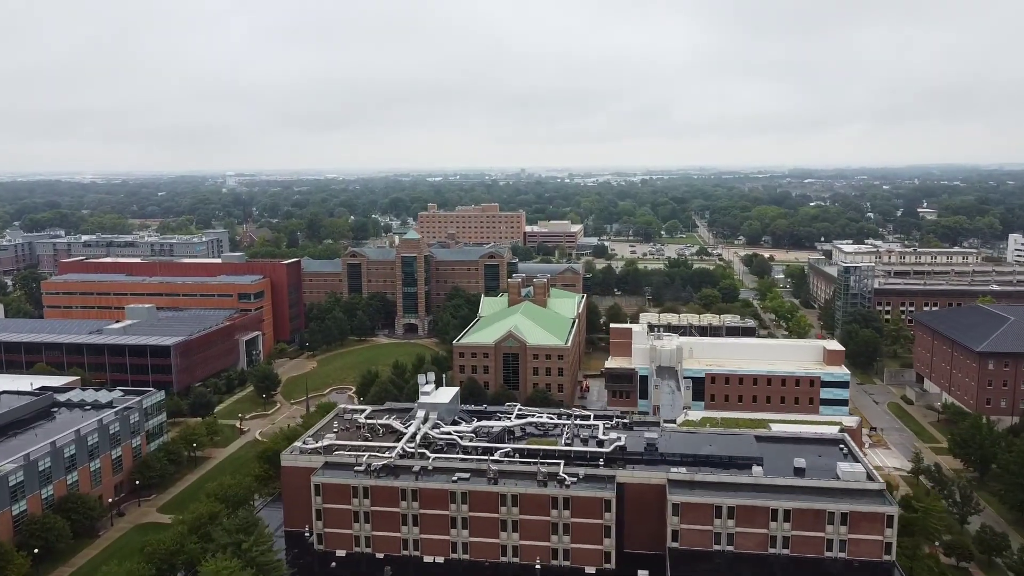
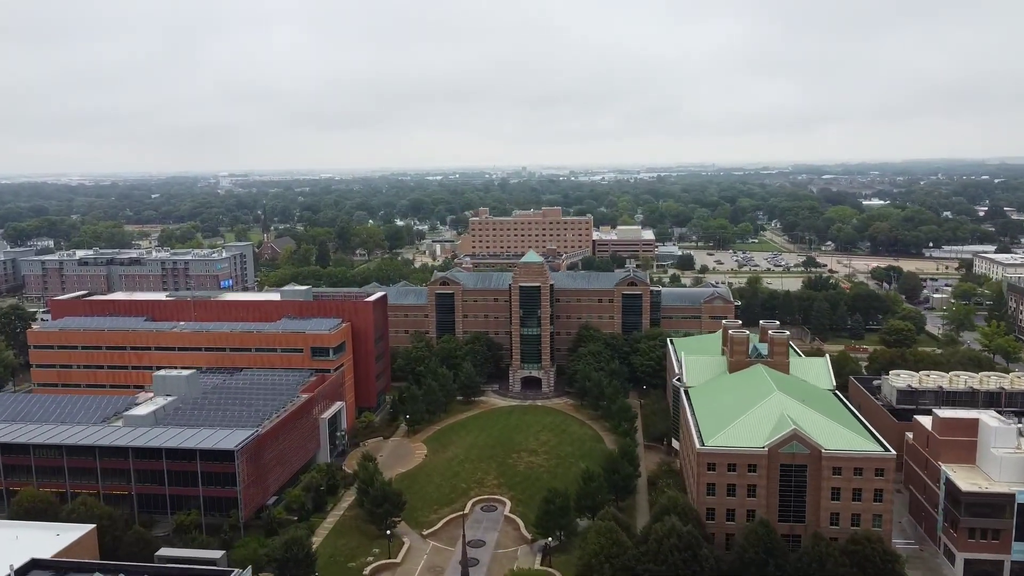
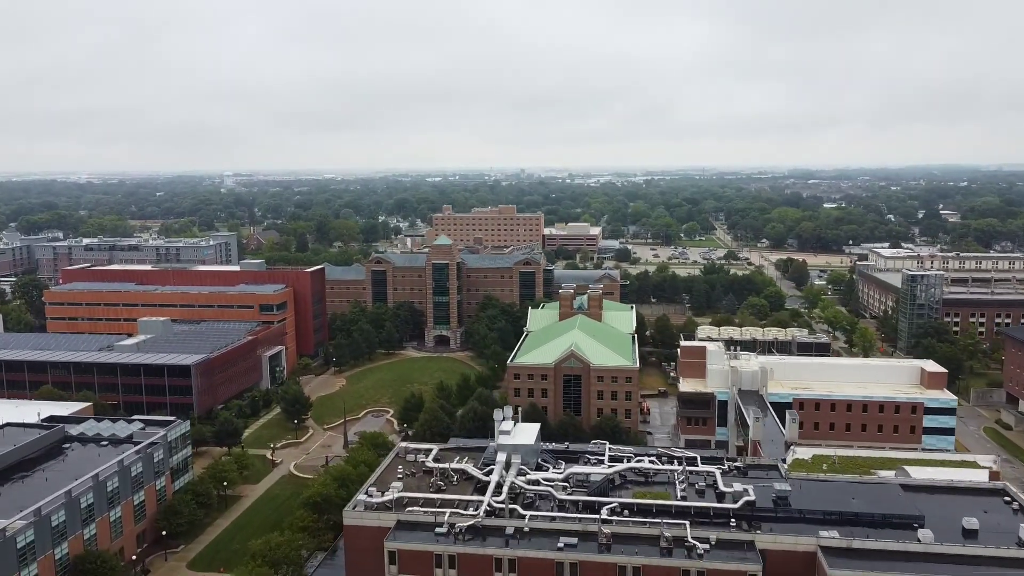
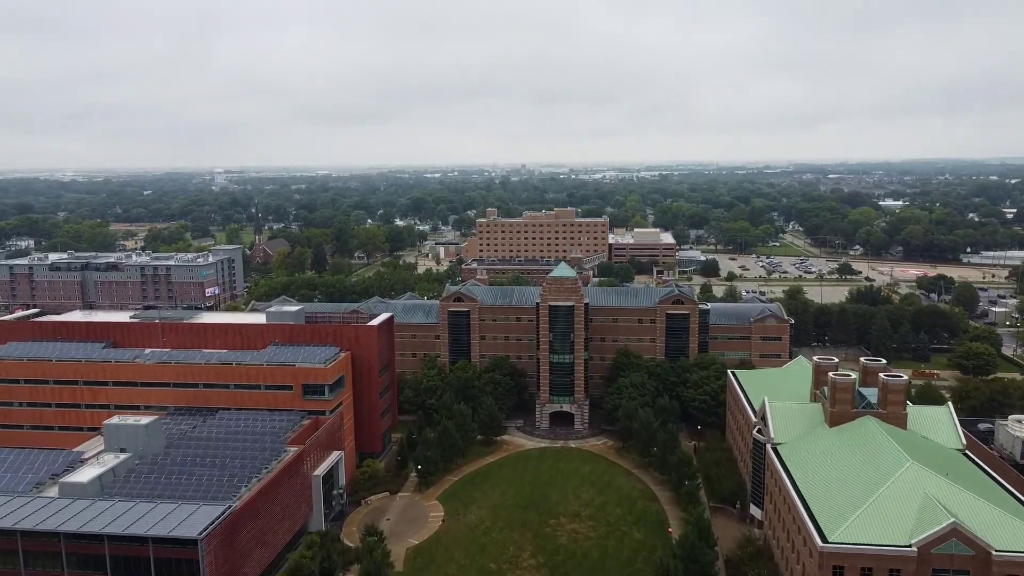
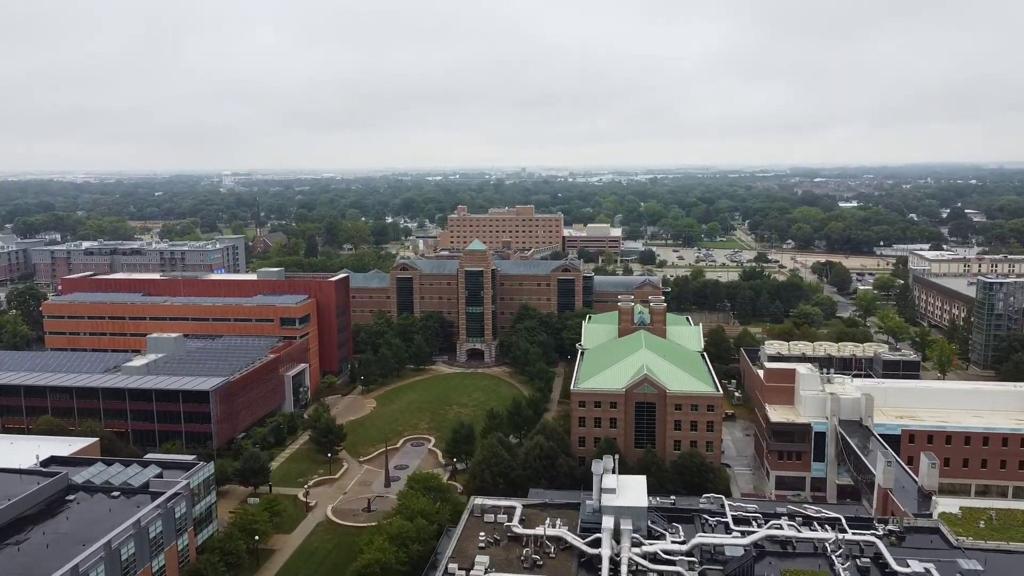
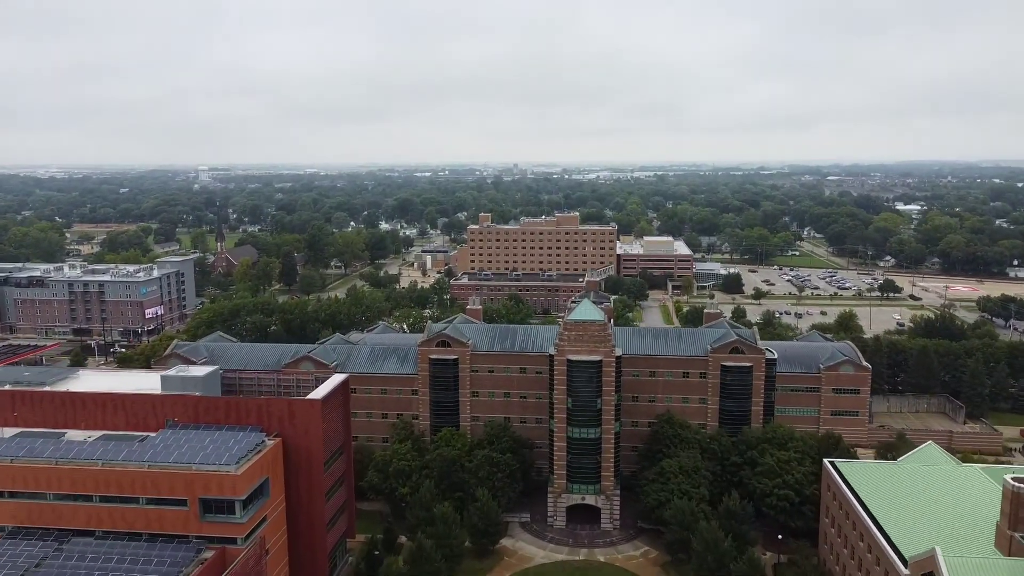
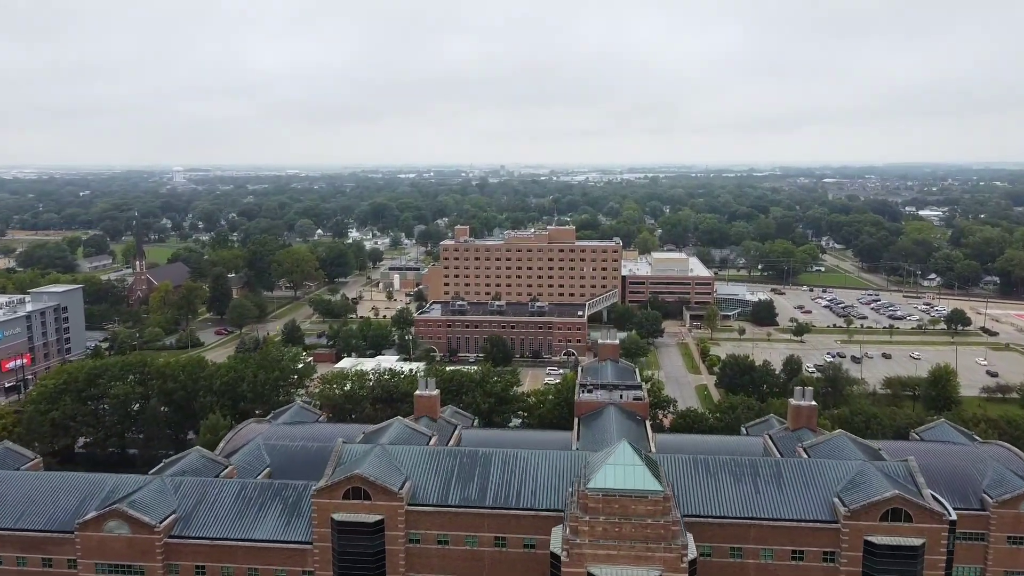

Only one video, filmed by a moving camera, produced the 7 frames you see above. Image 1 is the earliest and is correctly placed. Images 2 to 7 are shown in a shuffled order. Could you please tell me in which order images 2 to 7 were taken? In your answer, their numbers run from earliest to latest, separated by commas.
3, 5, 2, 4, 6, 7
